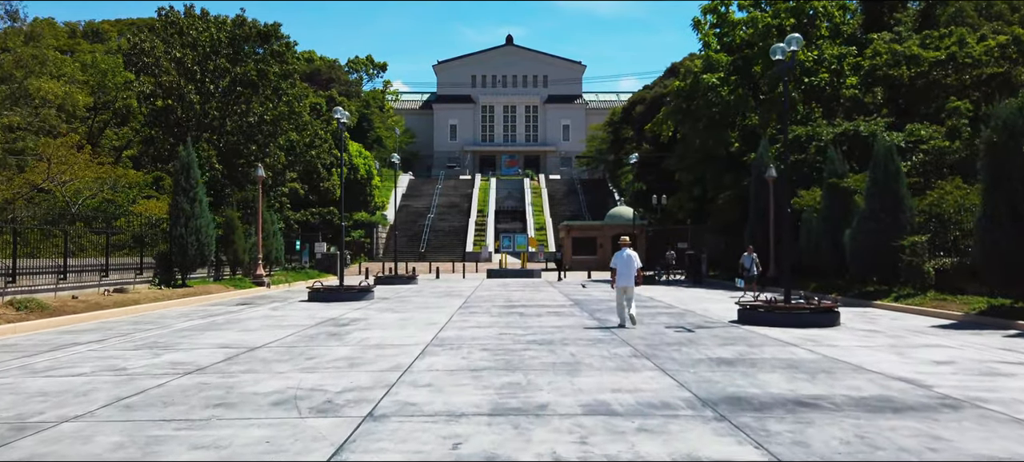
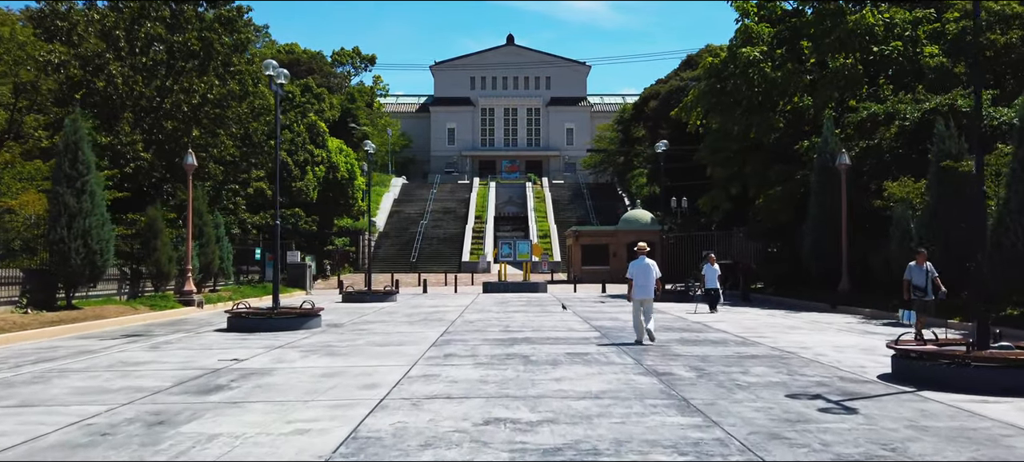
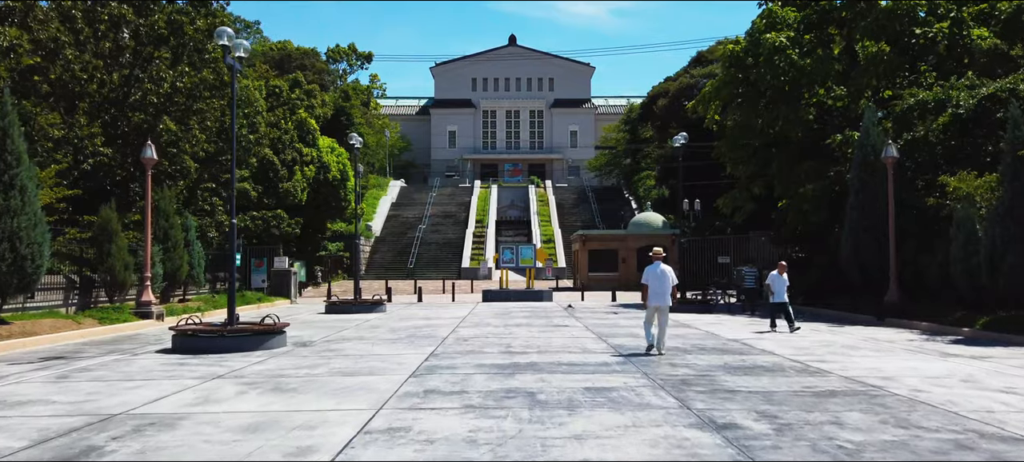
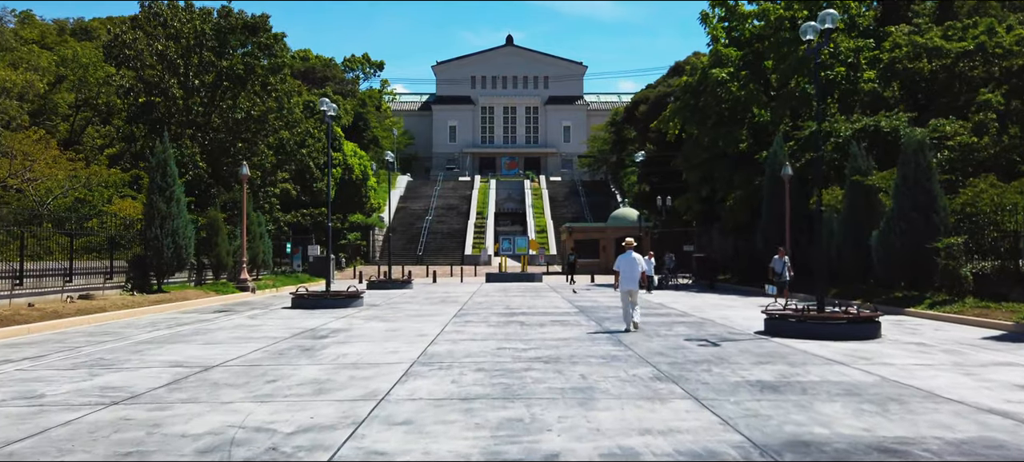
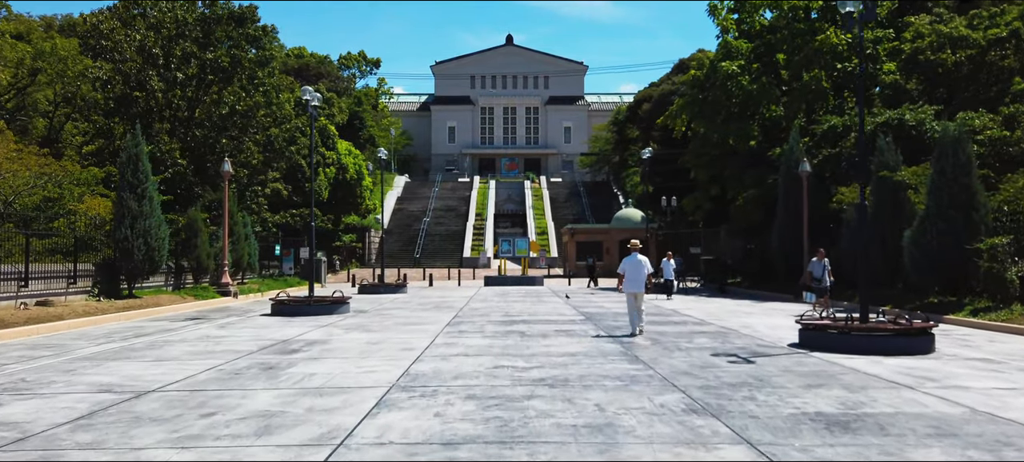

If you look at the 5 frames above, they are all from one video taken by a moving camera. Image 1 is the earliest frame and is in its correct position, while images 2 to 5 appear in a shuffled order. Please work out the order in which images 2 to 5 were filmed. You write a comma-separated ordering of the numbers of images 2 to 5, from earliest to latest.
4, 5, 2, 3
